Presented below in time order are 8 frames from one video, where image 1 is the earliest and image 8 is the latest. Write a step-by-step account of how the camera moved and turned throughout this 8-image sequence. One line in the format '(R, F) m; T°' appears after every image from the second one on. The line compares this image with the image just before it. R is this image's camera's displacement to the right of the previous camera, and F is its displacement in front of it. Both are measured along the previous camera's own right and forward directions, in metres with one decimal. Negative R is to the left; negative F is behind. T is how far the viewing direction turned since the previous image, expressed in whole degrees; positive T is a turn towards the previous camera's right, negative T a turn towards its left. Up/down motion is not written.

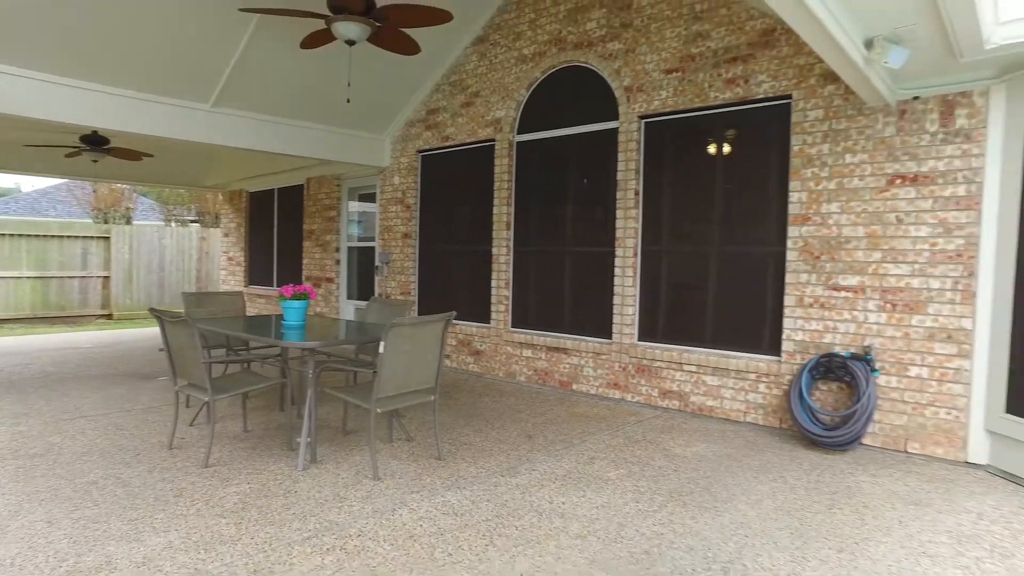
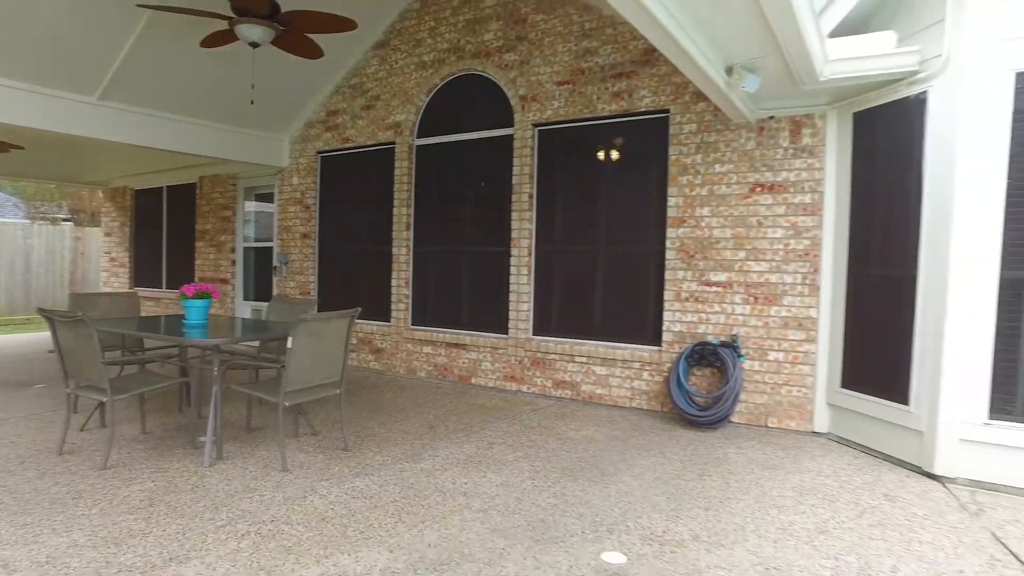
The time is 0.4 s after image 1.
(-0.1, -0.3) m; +8°
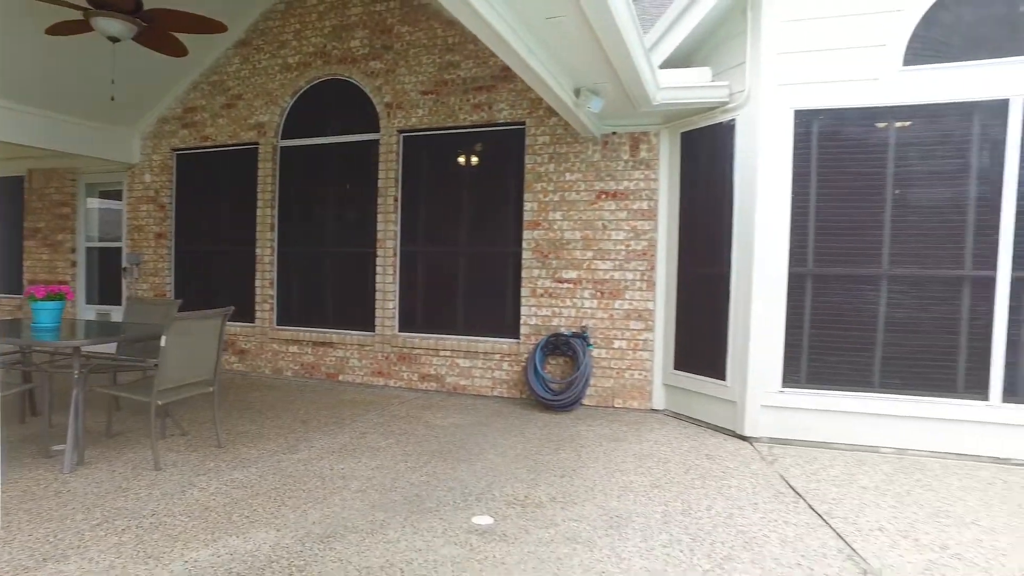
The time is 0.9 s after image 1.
(-0.1, -0.4) m; +11°
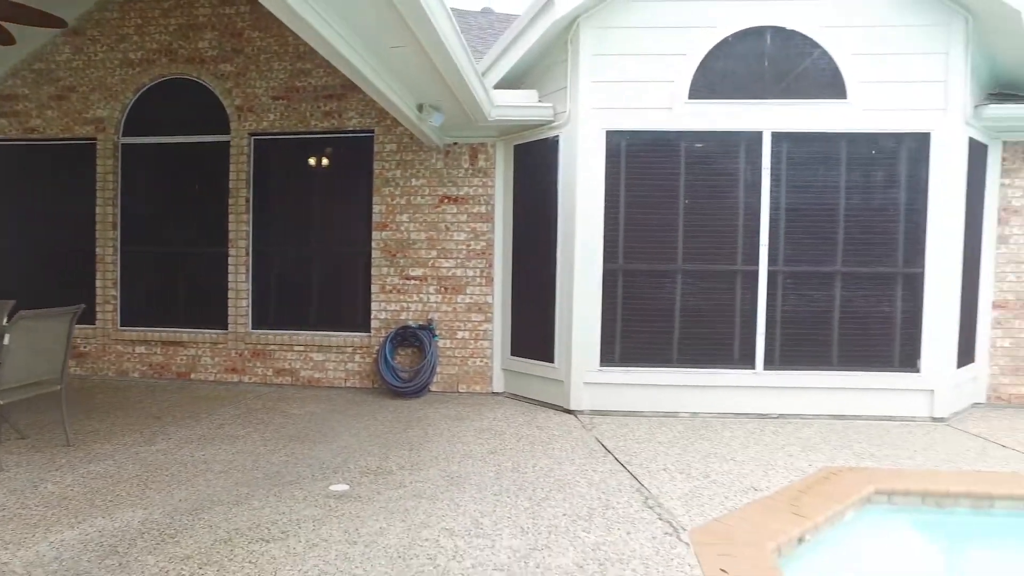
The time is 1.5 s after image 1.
(0.0, -0.6) m; +12°
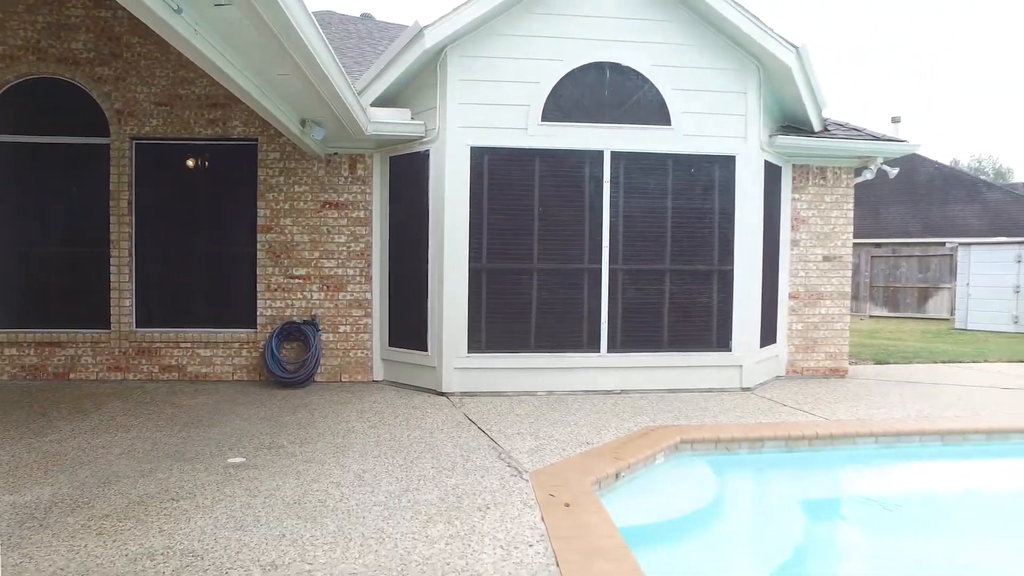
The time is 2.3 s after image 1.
(0.0, -0.7) m; +9°
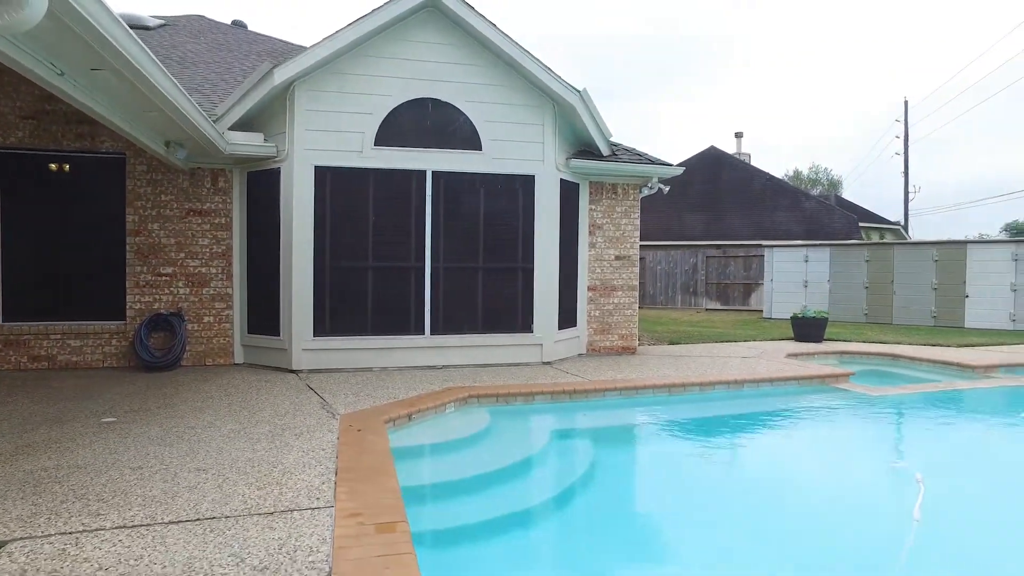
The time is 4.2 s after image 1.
(+0.5, -1.5) m; +9°
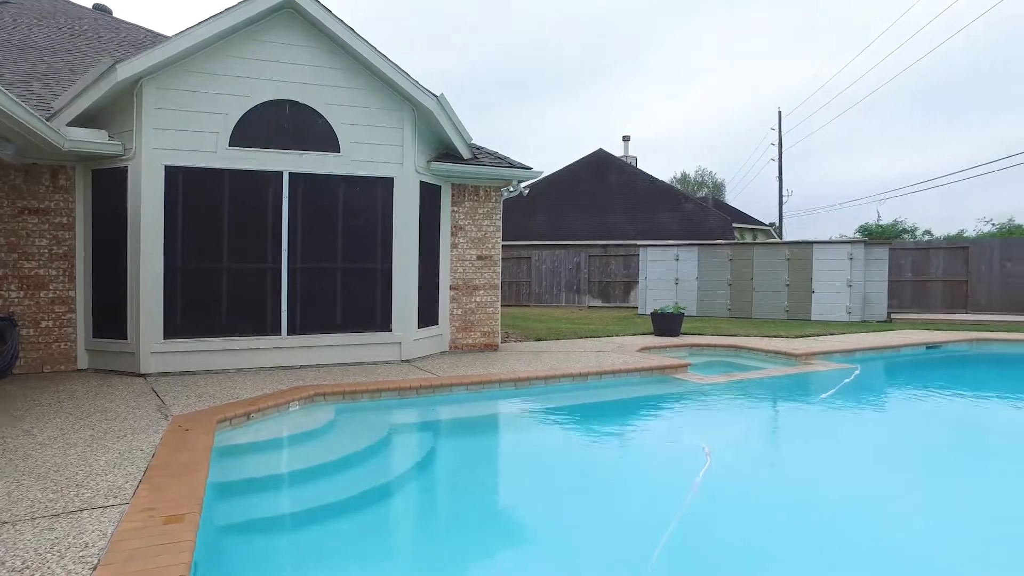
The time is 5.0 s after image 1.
(+0.5, -0.3) m; +8°
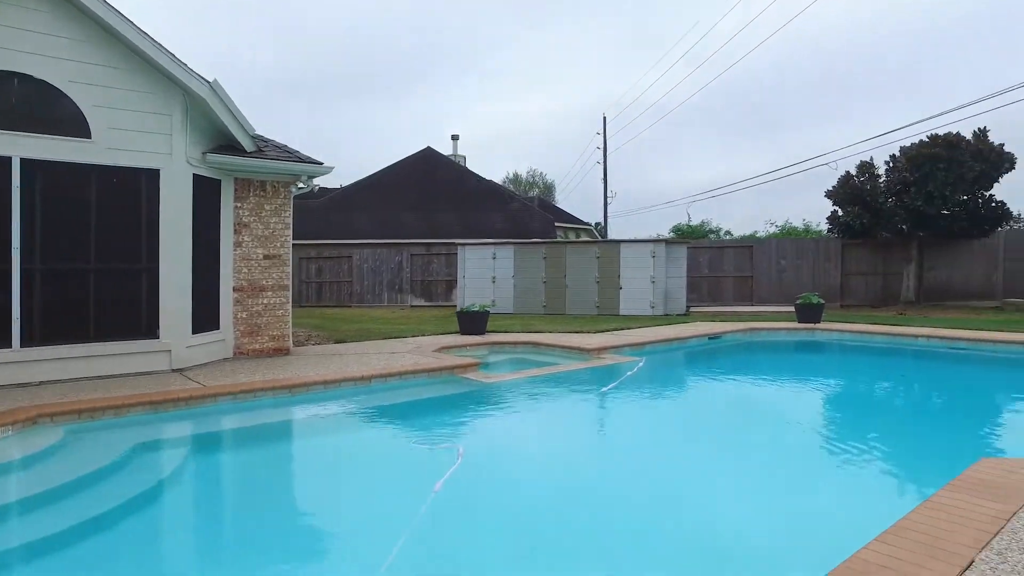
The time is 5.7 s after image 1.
(+0.6, +0.1) m; +13°
